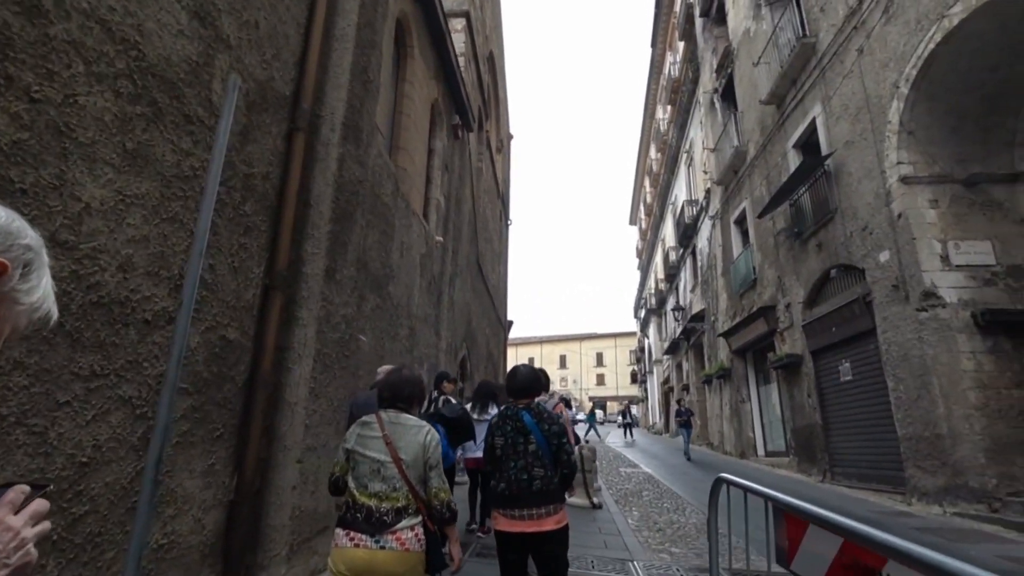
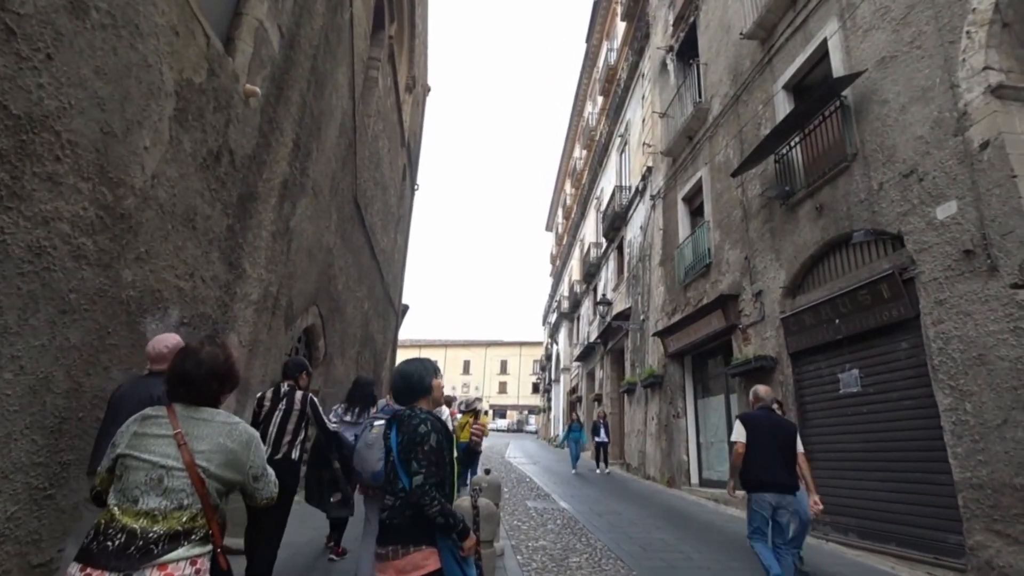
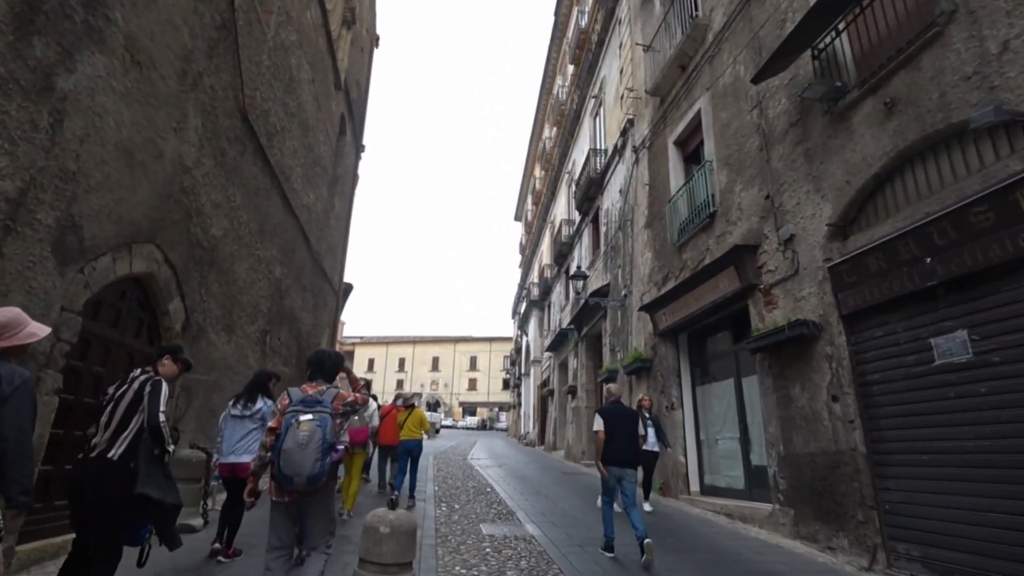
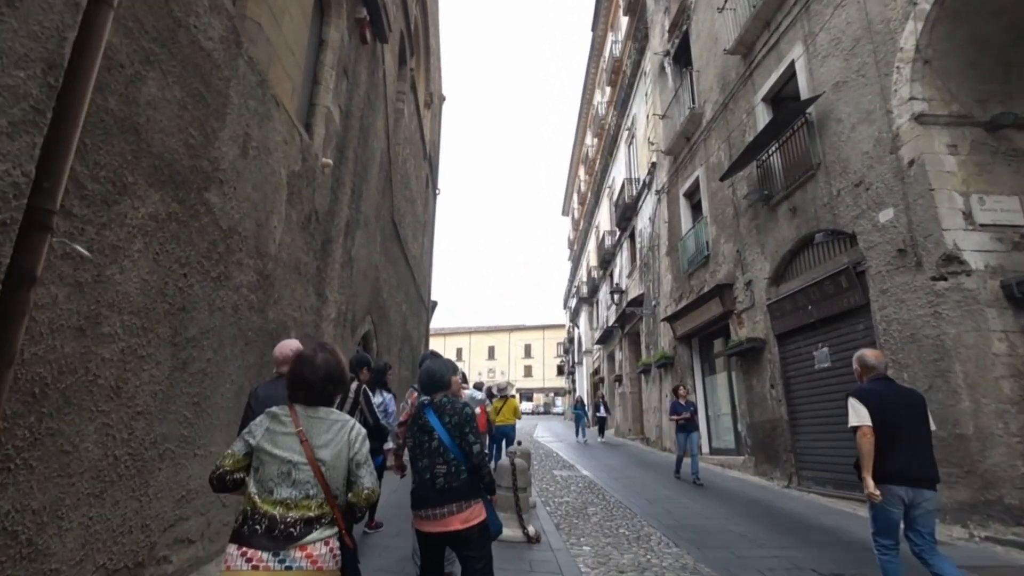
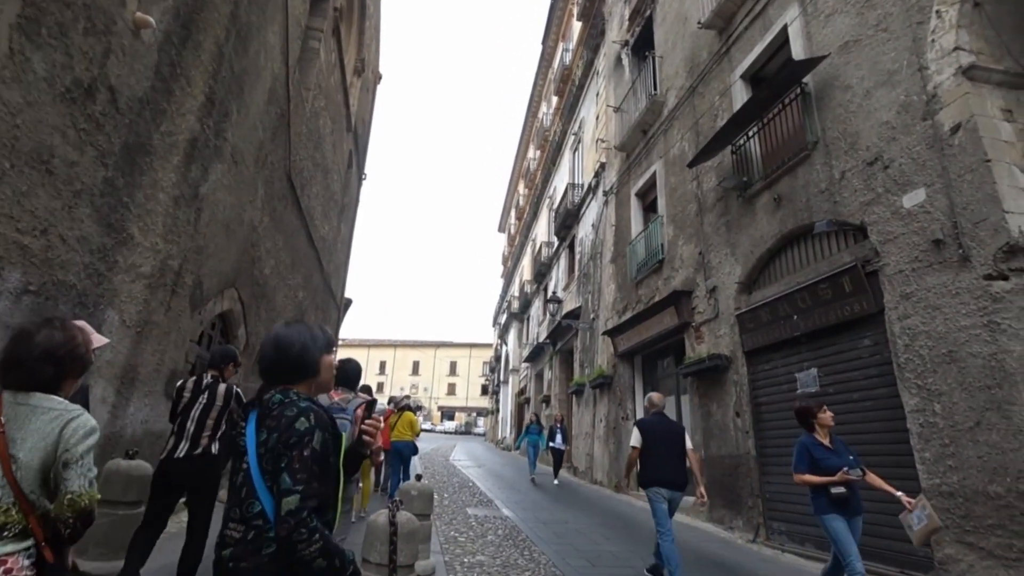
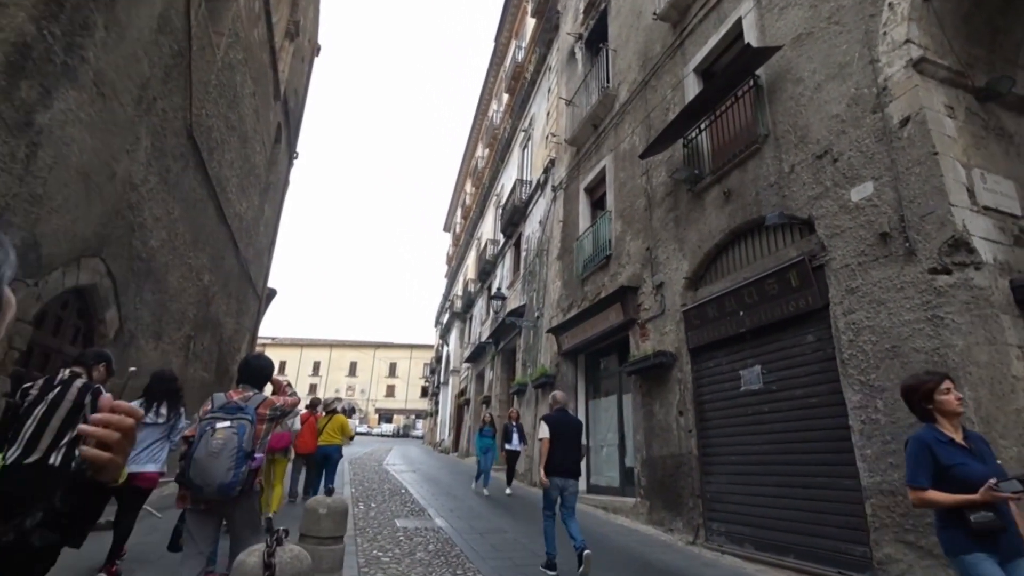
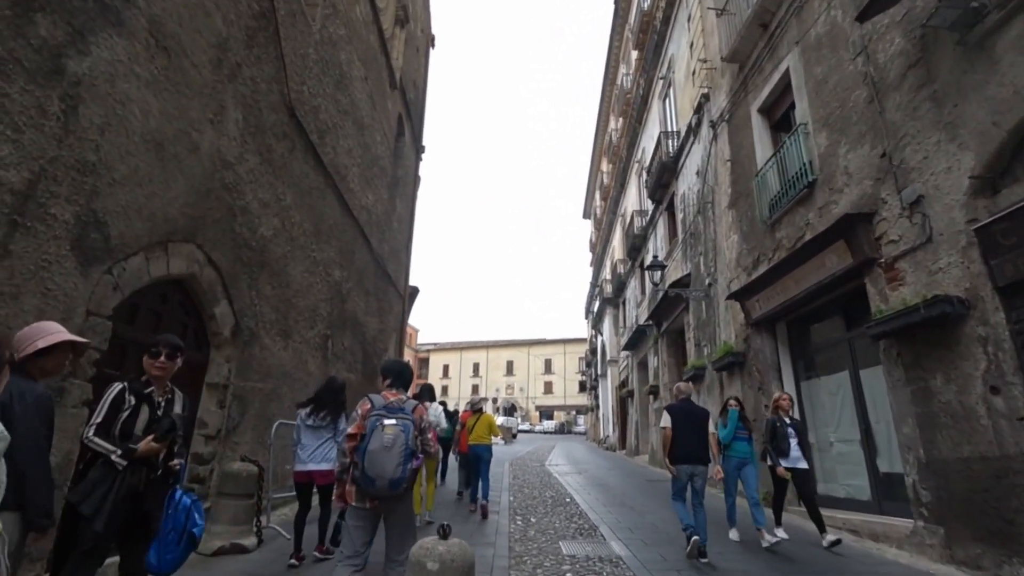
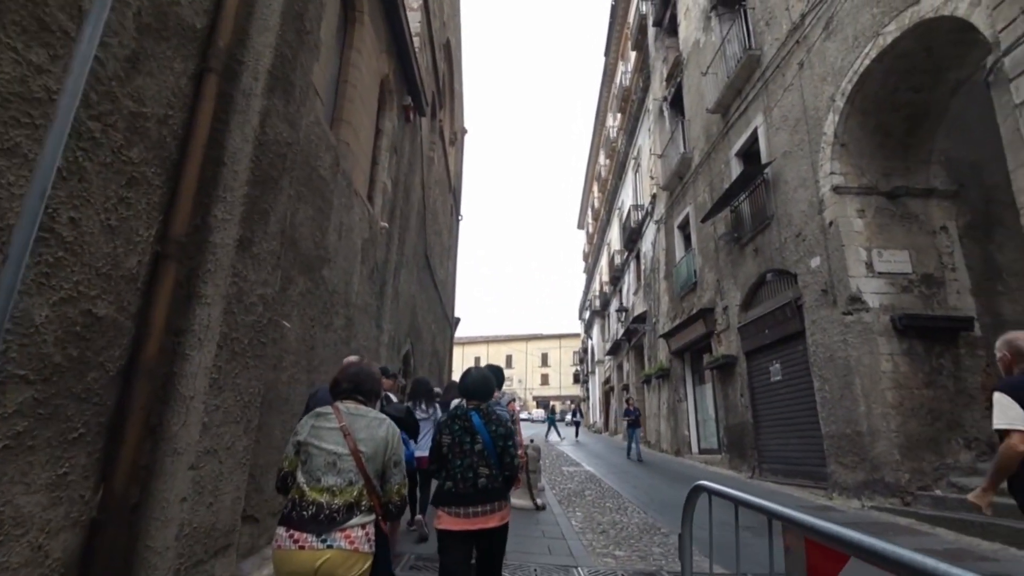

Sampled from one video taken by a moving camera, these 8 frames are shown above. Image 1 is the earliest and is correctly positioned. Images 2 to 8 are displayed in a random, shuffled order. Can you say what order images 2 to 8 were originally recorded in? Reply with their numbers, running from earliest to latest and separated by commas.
8, 4, 2, 5, 6, 3, 7
